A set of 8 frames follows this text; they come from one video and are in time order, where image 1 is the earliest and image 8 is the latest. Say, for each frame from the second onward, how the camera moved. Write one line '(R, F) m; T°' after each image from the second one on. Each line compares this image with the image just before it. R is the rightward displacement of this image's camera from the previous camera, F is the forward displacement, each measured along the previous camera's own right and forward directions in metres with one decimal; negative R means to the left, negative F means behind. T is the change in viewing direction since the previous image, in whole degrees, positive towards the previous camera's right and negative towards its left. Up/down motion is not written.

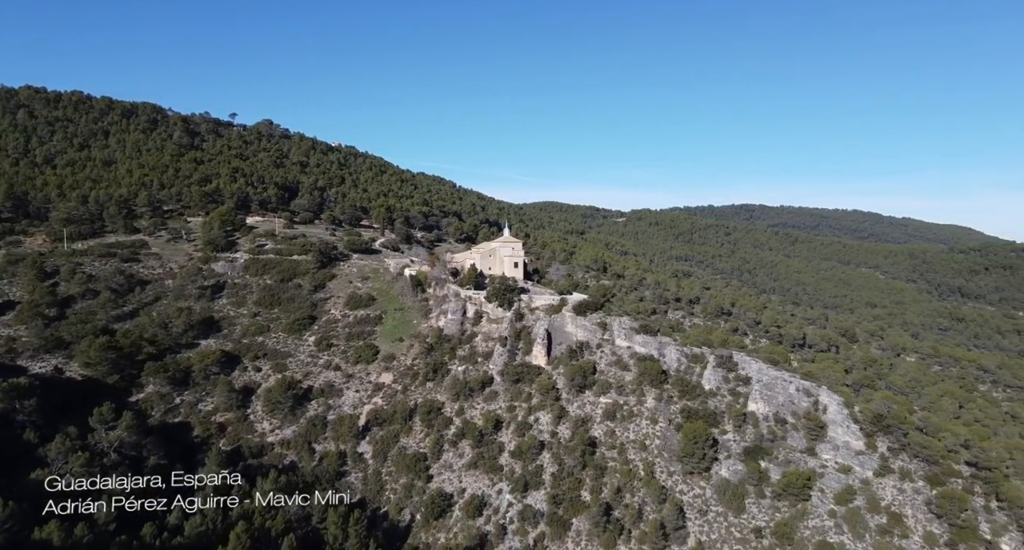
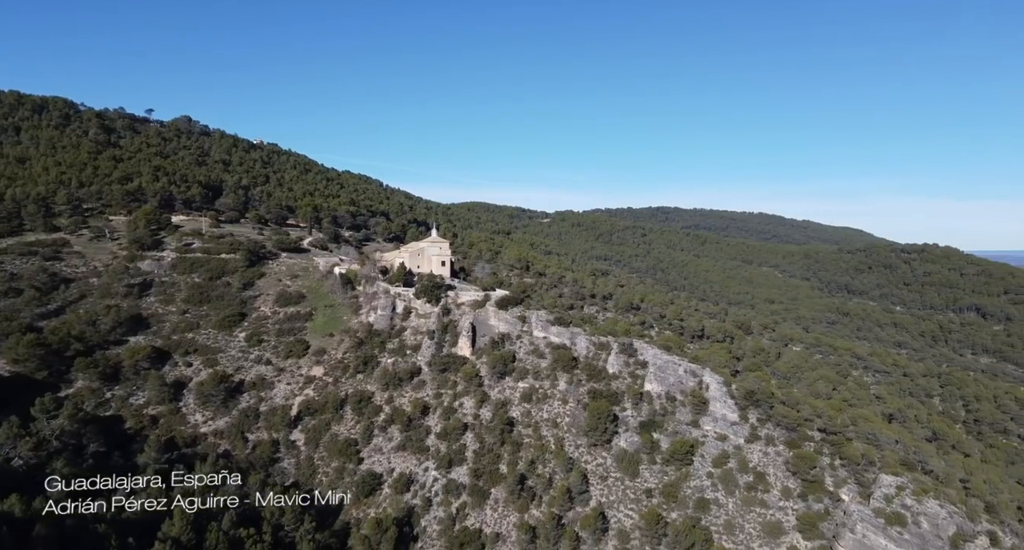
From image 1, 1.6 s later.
(+0.2, -3.1) m; +7°
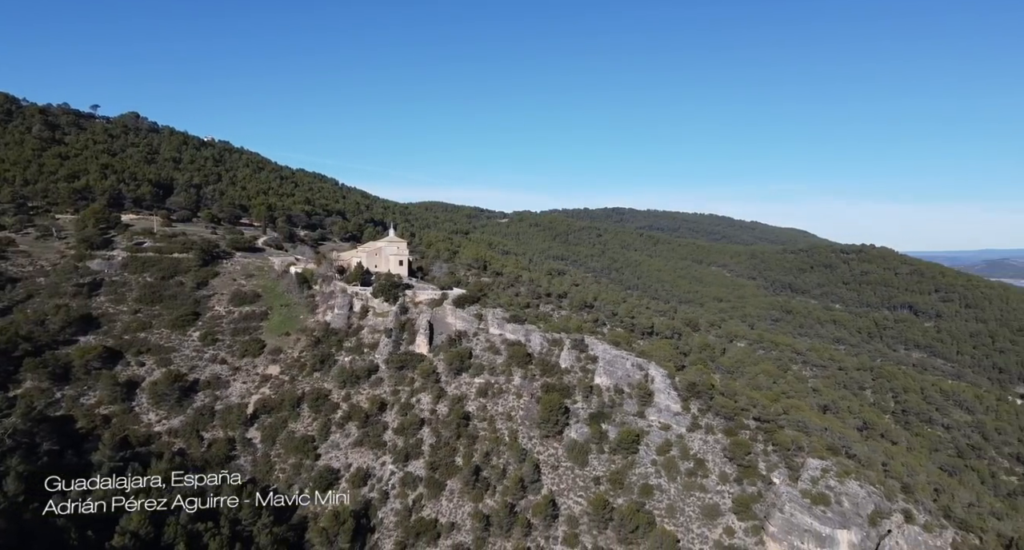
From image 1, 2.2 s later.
(+0.2, -1.4) m; +4°
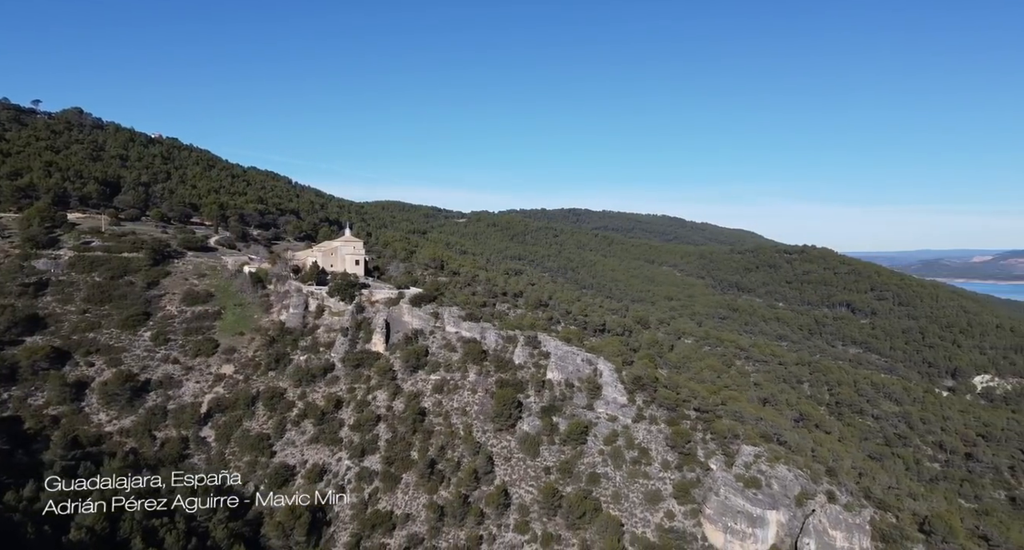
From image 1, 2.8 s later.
(+0.3, -1.5) m; +4°
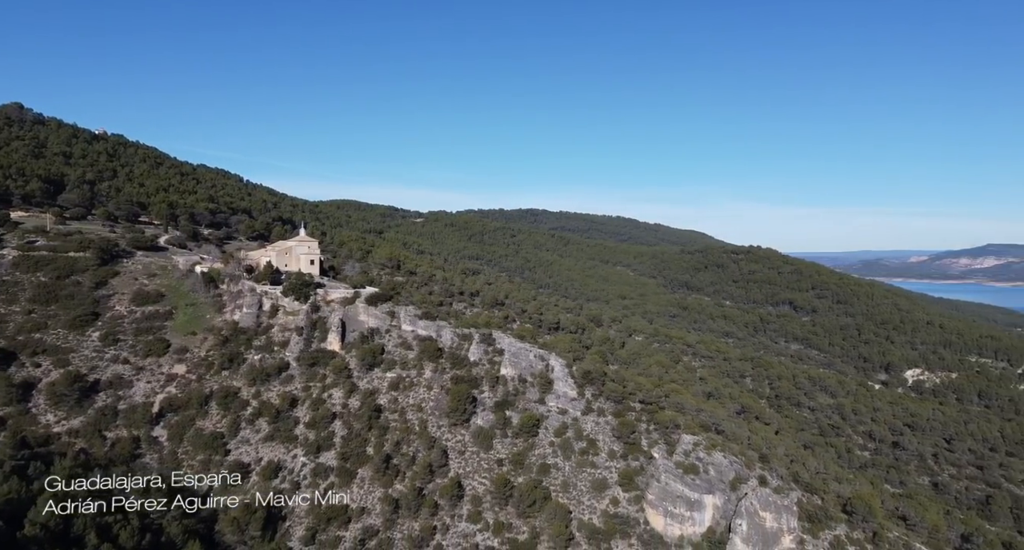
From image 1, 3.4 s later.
(+0.4, -1.6) m; +4°
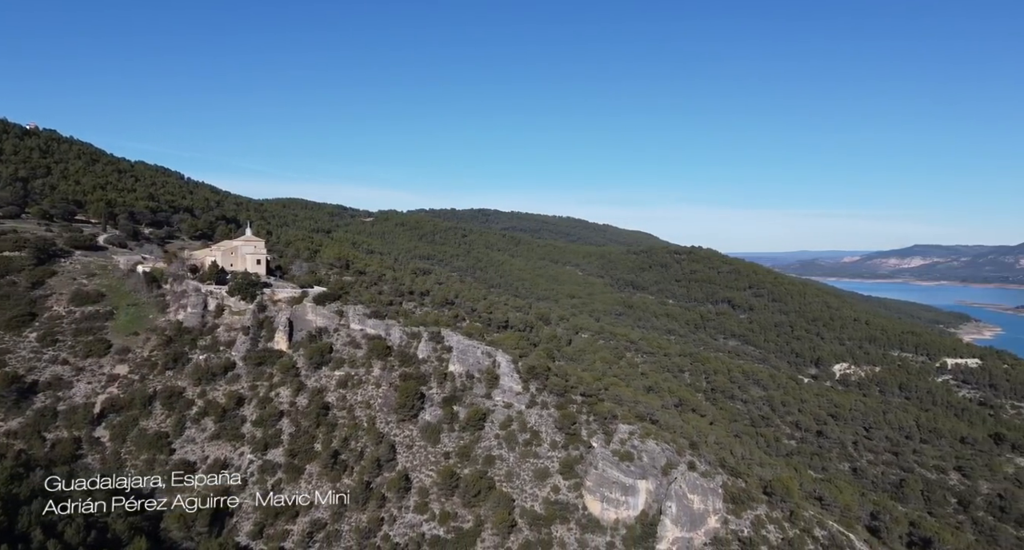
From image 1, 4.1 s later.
(+0.5, -2.0) m; +5°
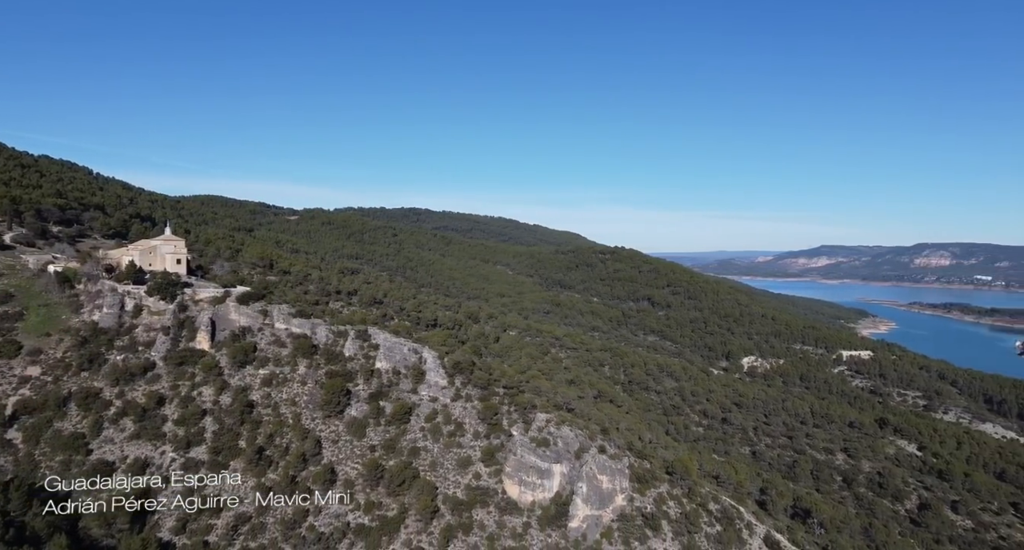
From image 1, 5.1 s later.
(+0.8, -3.1) m; +7°
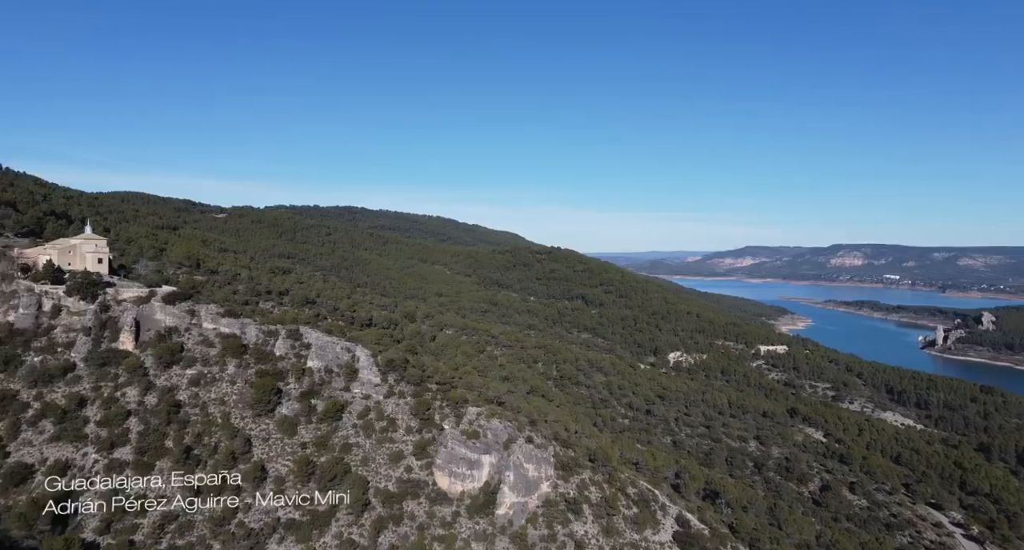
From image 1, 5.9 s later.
(+0.8, -2.8) m; +6°
